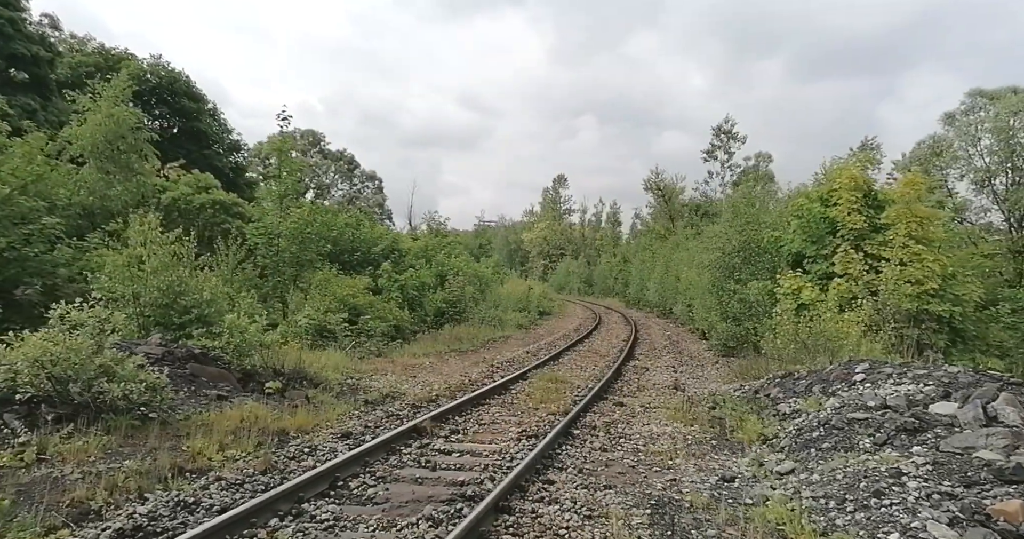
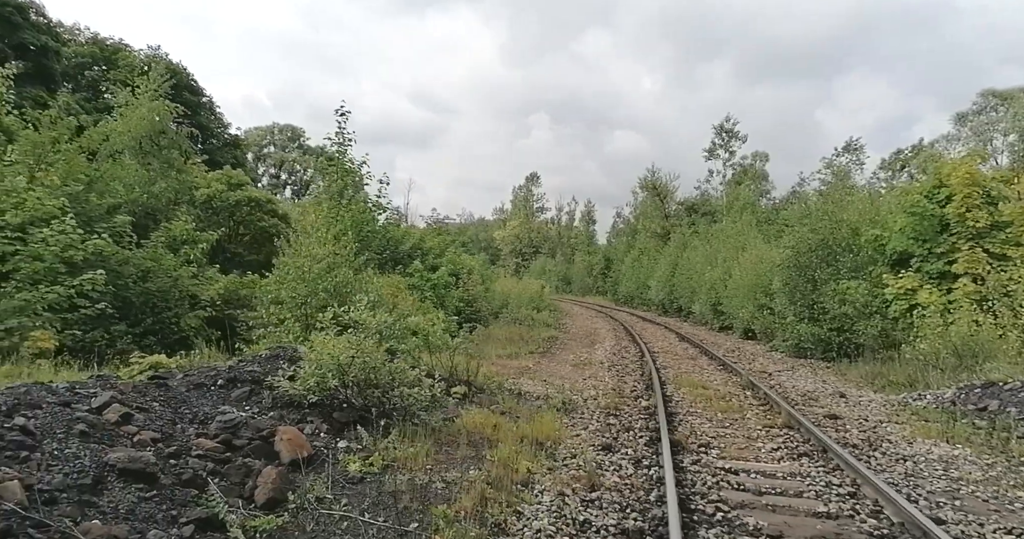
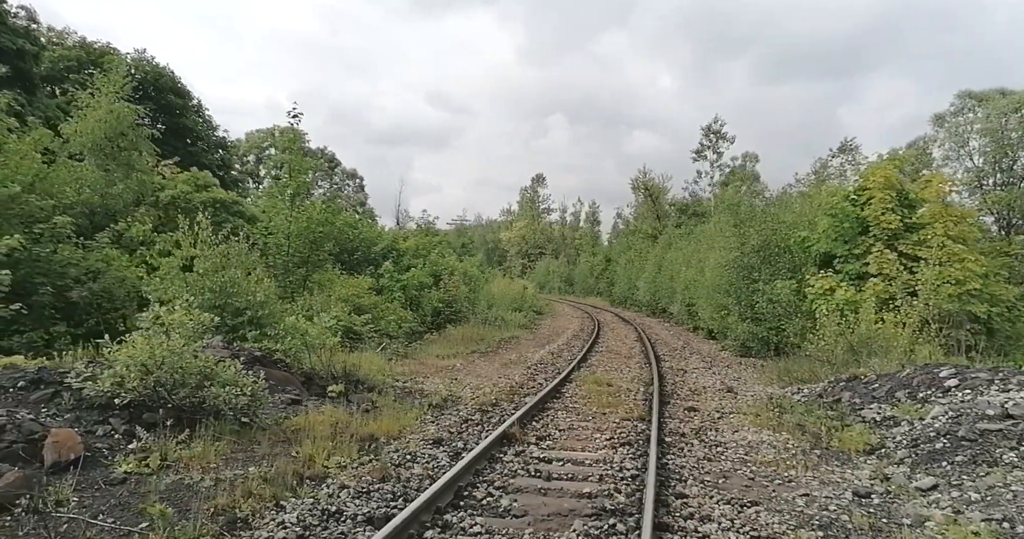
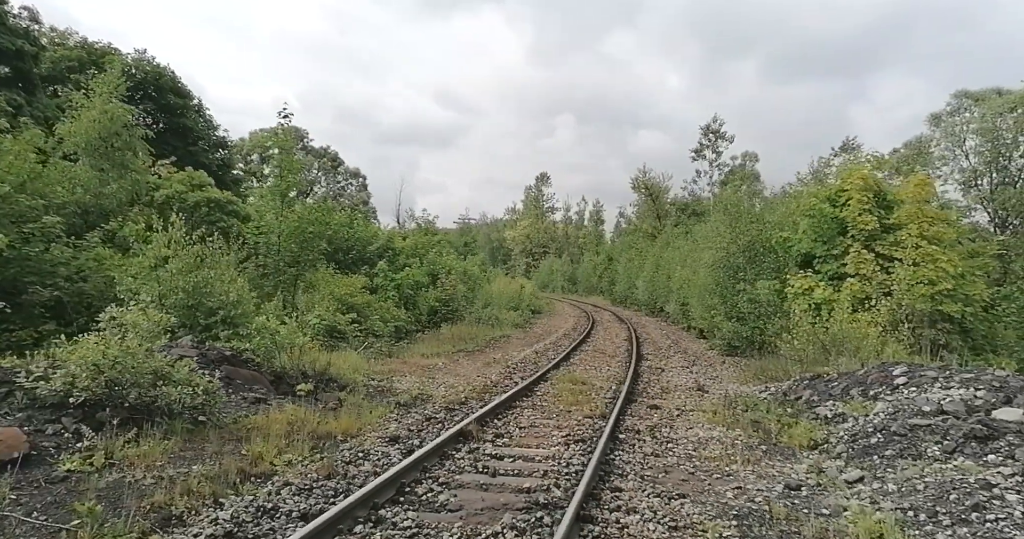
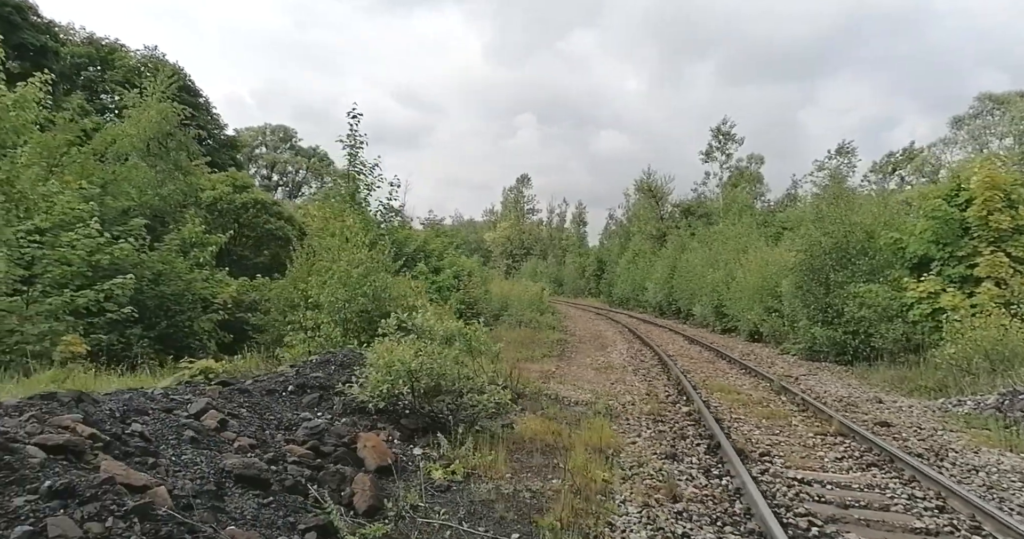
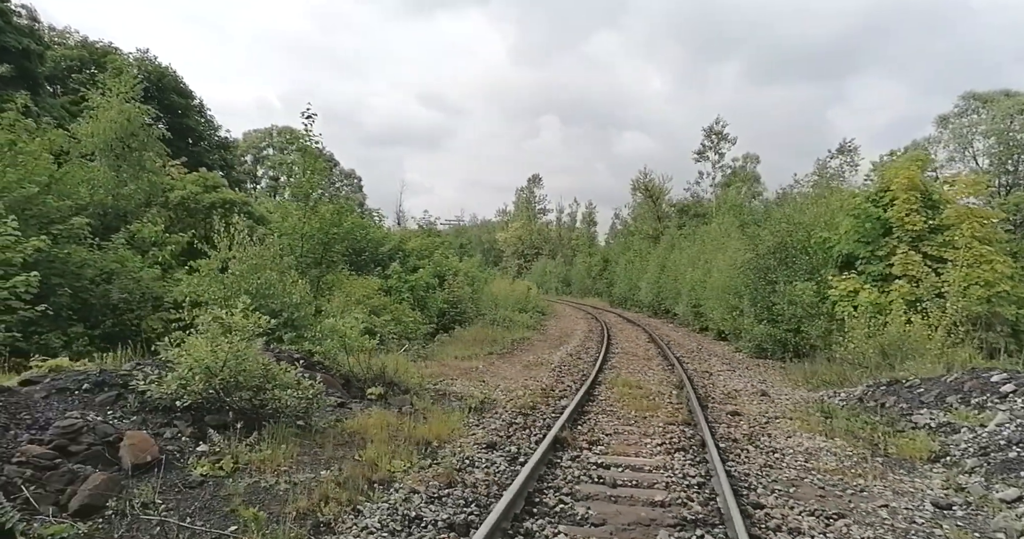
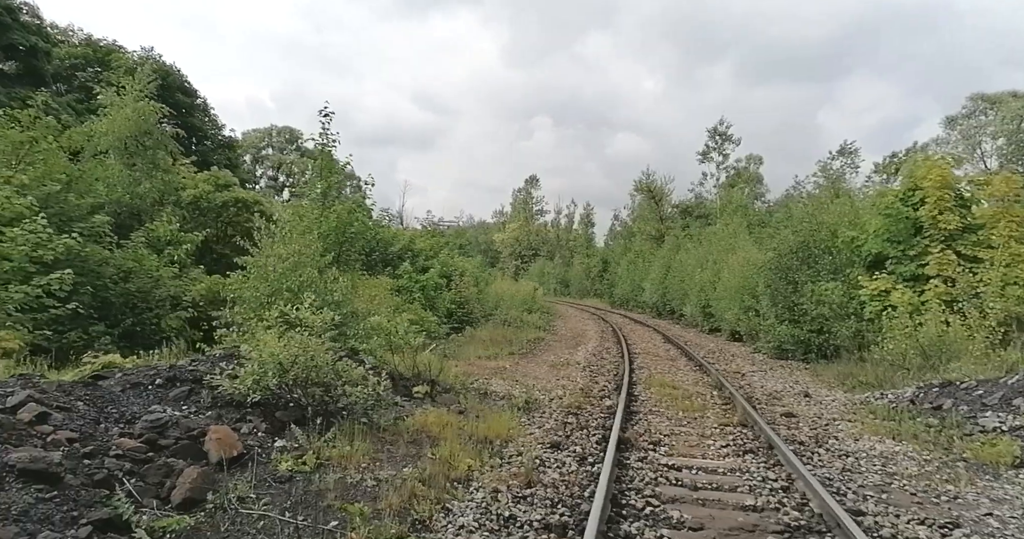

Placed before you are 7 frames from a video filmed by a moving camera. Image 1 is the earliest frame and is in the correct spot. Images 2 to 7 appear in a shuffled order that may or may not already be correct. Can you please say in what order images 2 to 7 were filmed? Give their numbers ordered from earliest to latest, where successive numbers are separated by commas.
4, 3, 6, 7, 2, 5
